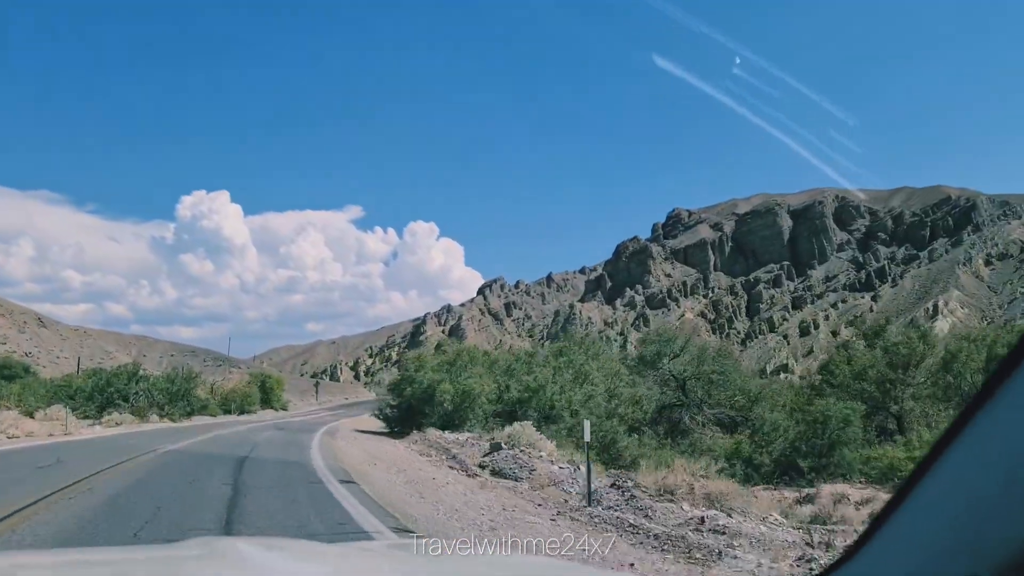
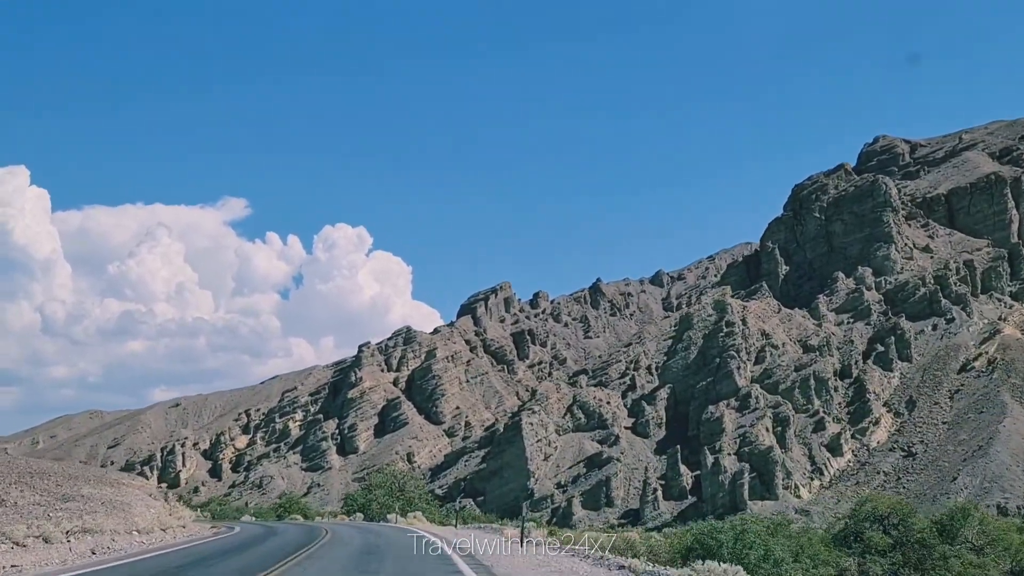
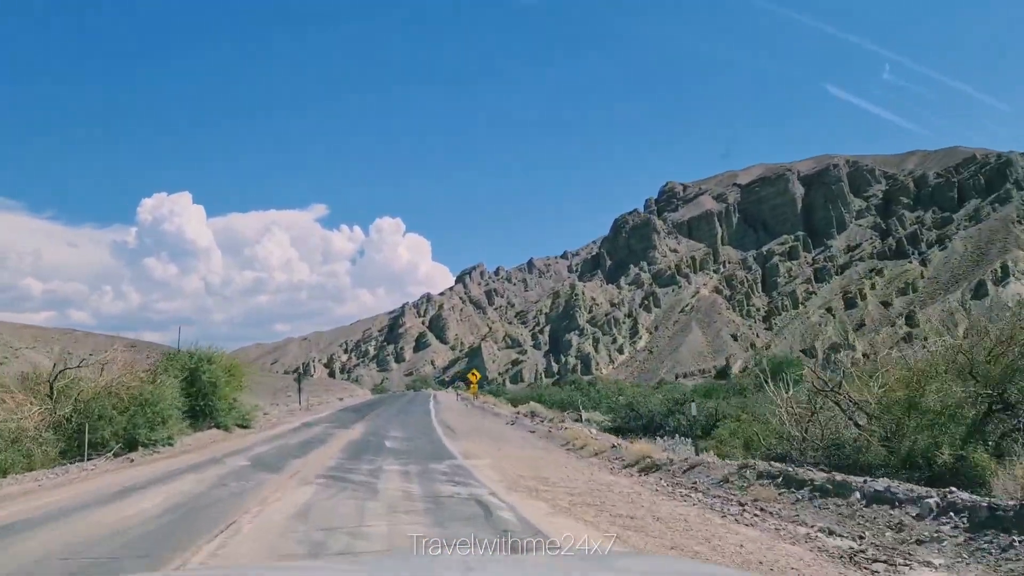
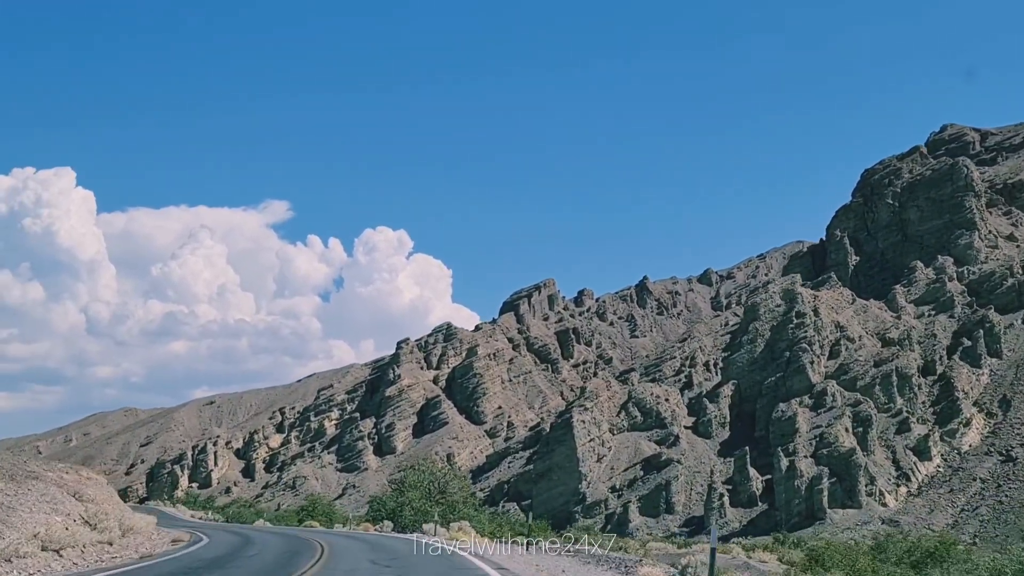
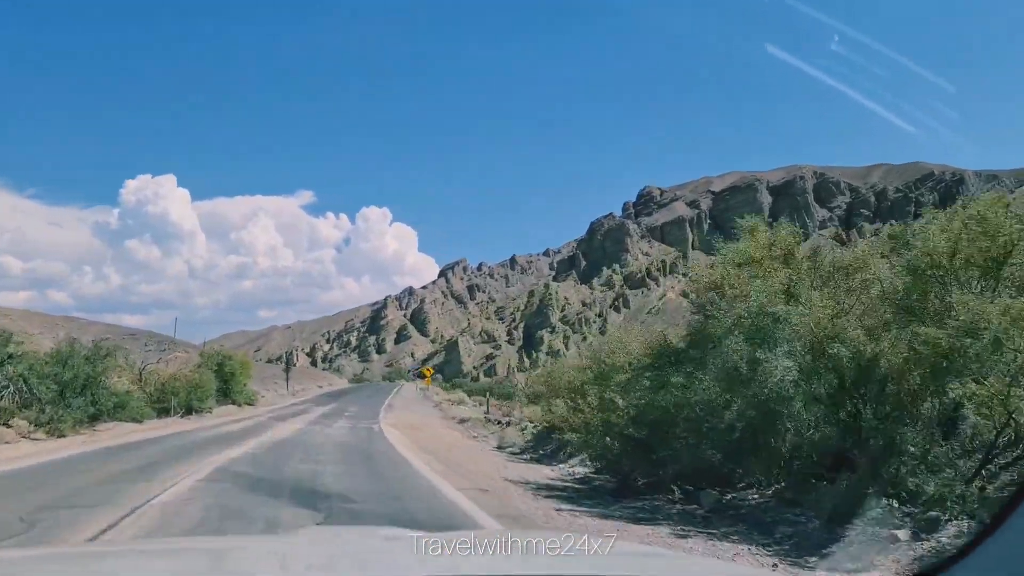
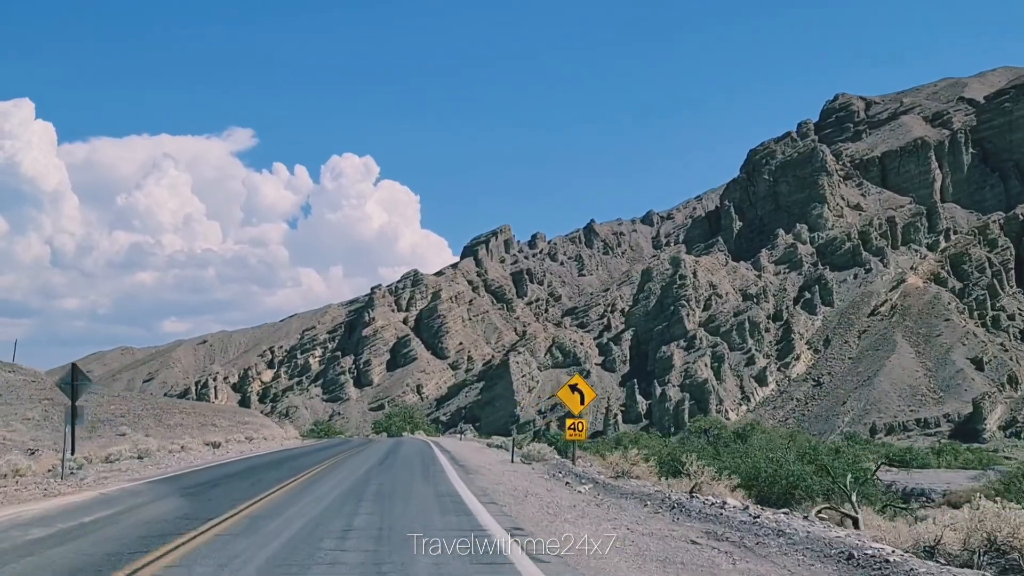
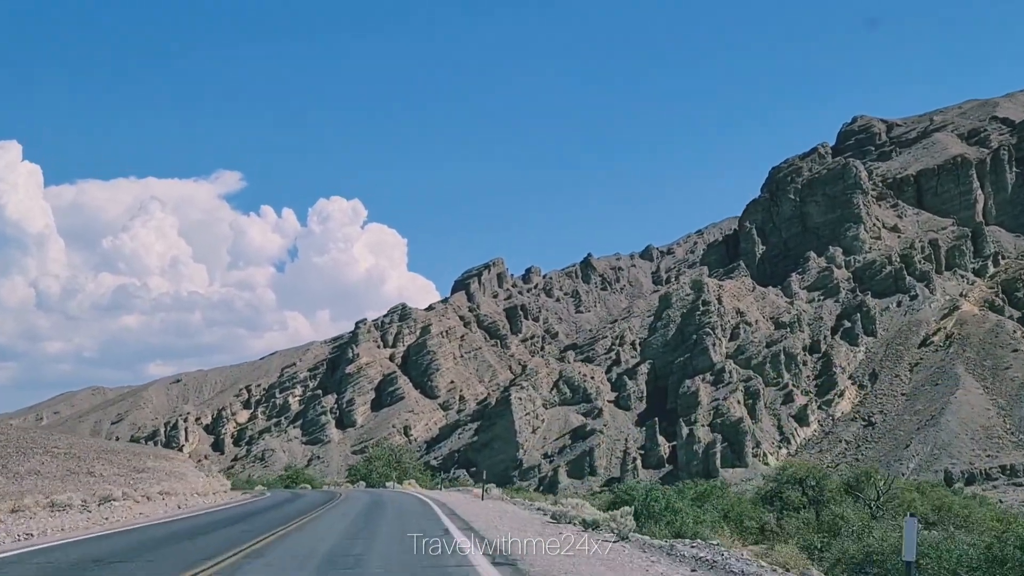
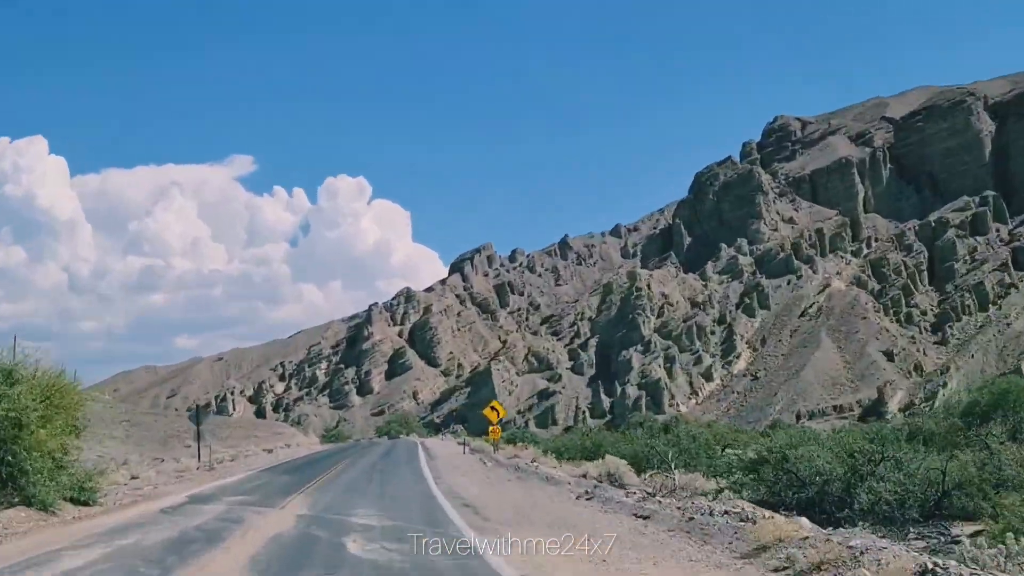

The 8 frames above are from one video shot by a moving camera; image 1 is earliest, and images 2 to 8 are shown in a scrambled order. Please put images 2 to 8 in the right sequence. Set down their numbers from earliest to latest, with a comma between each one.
5, 3, 8, 6, 7, 2, 4
